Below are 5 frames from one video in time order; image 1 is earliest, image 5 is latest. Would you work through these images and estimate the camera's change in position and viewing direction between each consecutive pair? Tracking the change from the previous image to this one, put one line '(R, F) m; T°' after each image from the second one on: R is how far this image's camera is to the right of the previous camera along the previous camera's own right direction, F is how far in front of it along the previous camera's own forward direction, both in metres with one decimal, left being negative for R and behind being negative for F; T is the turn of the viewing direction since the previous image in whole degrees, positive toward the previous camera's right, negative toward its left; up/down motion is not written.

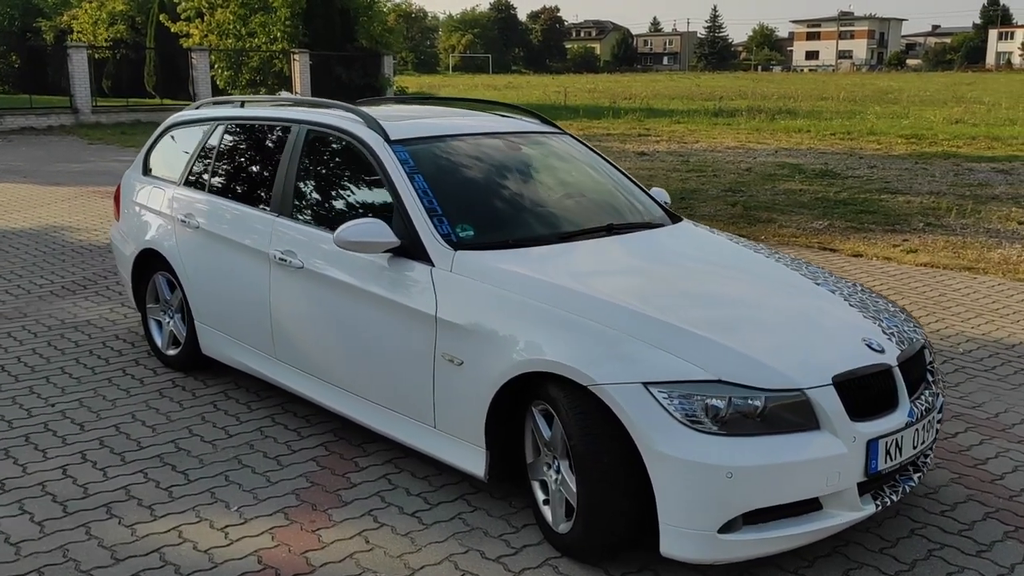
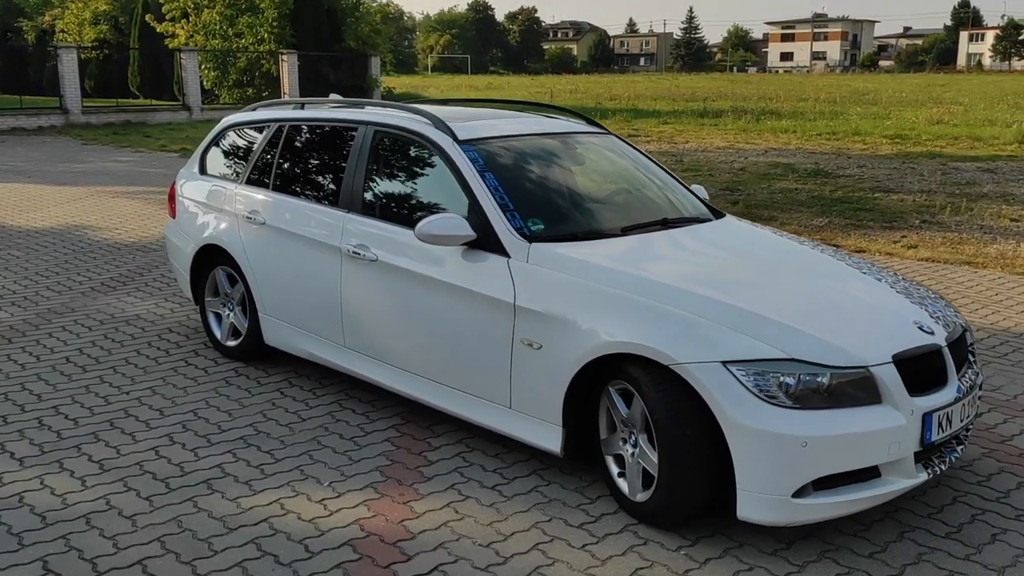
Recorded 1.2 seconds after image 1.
(-0.4, -0.3) m; +1°
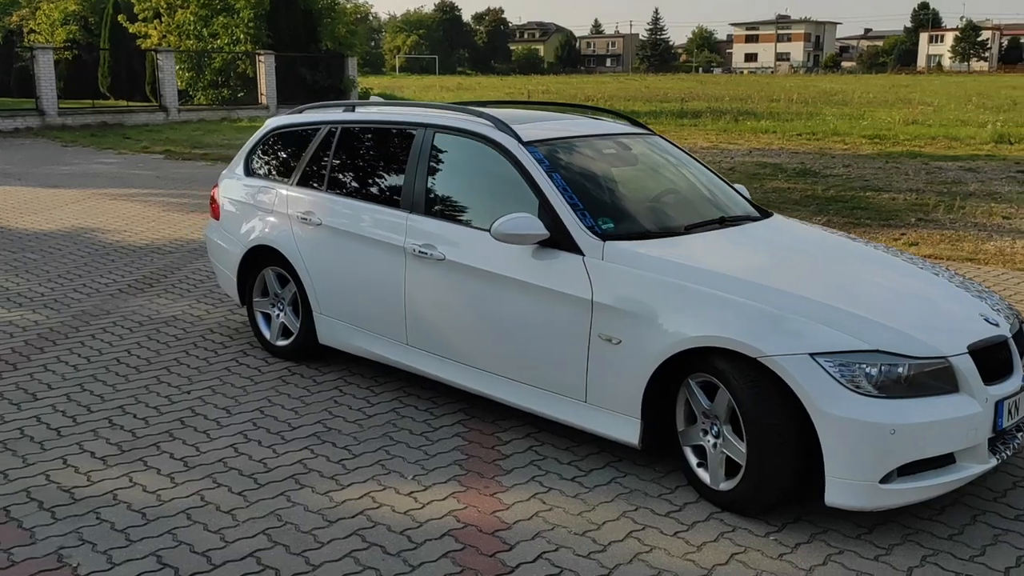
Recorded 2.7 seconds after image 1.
(-0.5, -0.1) m; +2°
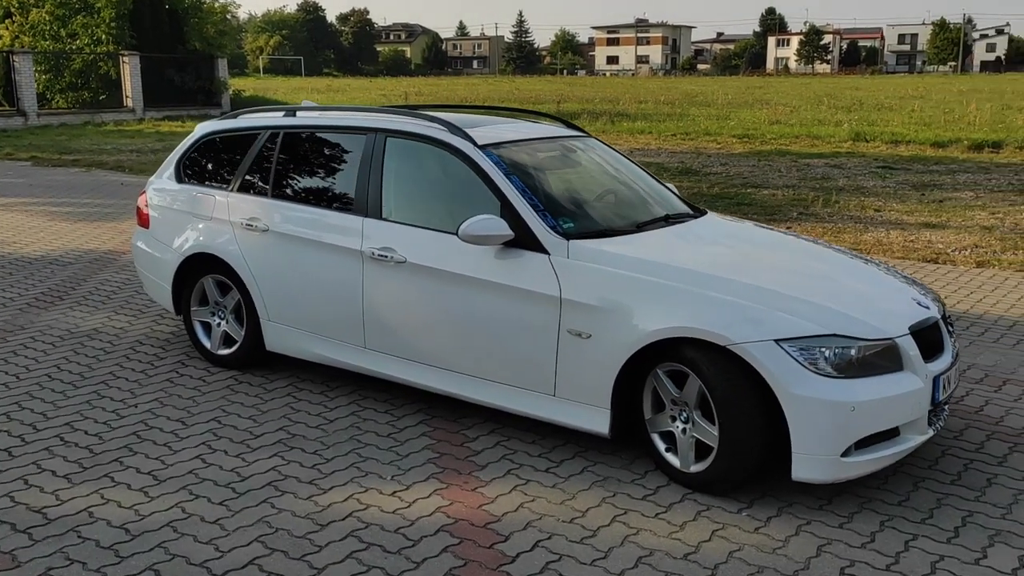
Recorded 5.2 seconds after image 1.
(-0.5, -0.1) m; +8°
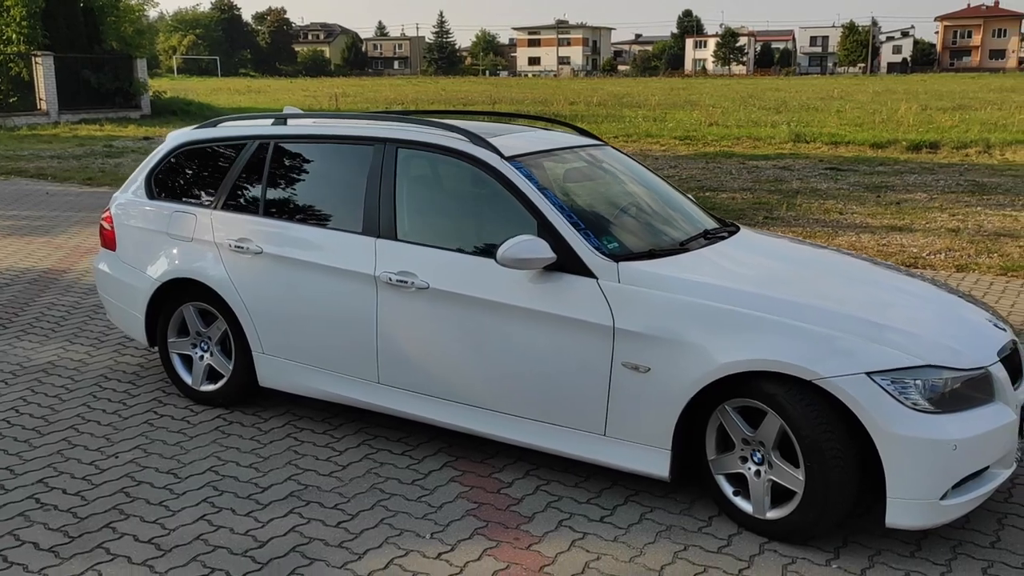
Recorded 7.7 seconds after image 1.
(-0.5, +0.5) m; +5°
